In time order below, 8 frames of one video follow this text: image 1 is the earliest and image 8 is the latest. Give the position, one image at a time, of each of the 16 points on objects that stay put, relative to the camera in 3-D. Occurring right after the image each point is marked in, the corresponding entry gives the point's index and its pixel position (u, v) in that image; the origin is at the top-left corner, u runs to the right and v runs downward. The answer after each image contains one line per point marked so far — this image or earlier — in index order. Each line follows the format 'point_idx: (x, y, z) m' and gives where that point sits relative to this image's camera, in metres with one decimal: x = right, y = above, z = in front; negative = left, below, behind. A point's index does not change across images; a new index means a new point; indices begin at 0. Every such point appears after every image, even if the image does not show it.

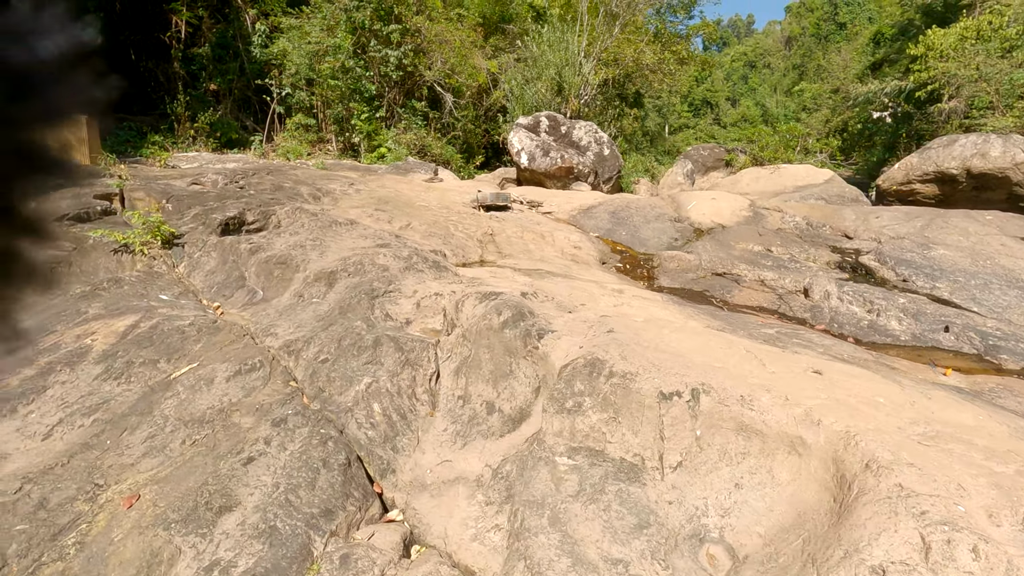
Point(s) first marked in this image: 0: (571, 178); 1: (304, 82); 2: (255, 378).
0: (+1.3, +2.4, +11.5) m
1: (-6.3, +6.2, +16.1) m
2: (-1.5, -0.6, +3.3) m
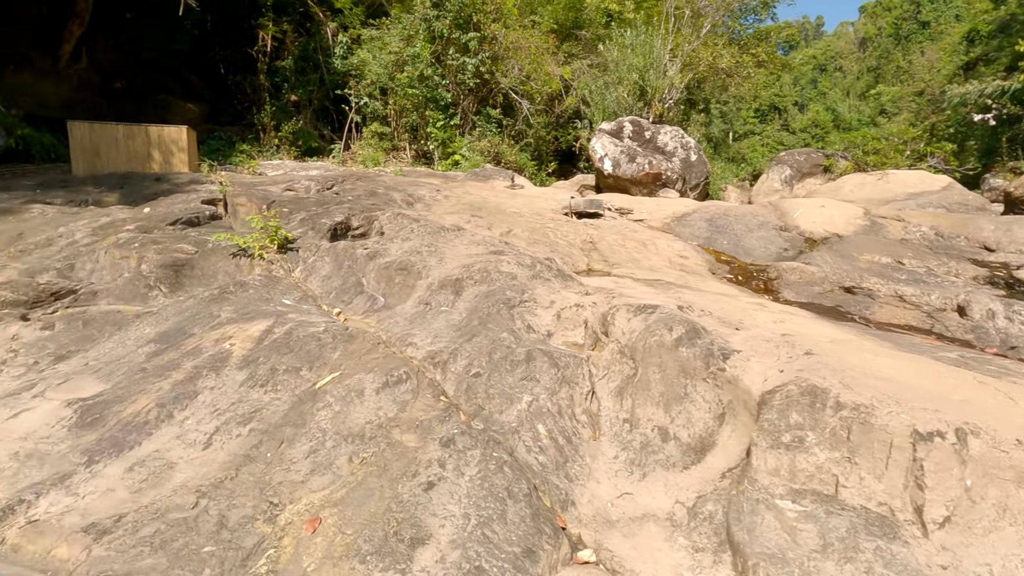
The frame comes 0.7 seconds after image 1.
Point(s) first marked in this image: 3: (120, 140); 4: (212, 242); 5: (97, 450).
0: (+3.0, +2.1, +11.1) m
1: (-4.0, +6.1, +16.4) m
2: (-0.6, -0.6, +3.1) m
3: (-8.6, +3.3, +11.7) m
4: (-3.0, +0.5, +5.5) m
5: (-2.1, -0.8, +2.7) m
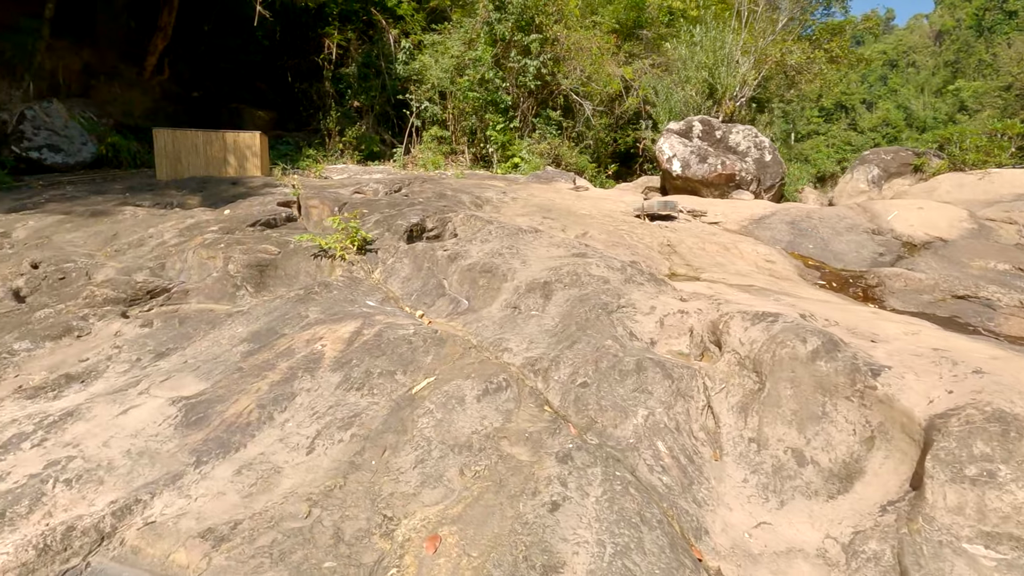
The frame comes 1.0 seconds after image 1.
0: (+4.3, +2.0, +10.6) m
1: (-2.1, +6.0, +16.6) m
2: (0.0, -0.6, +3.0) m
3: (-7.2, +3.3, +12.3) m
4: (-2.2, +0.5, +5.5) m
5: (-1.5, -0.8, +2.7) m
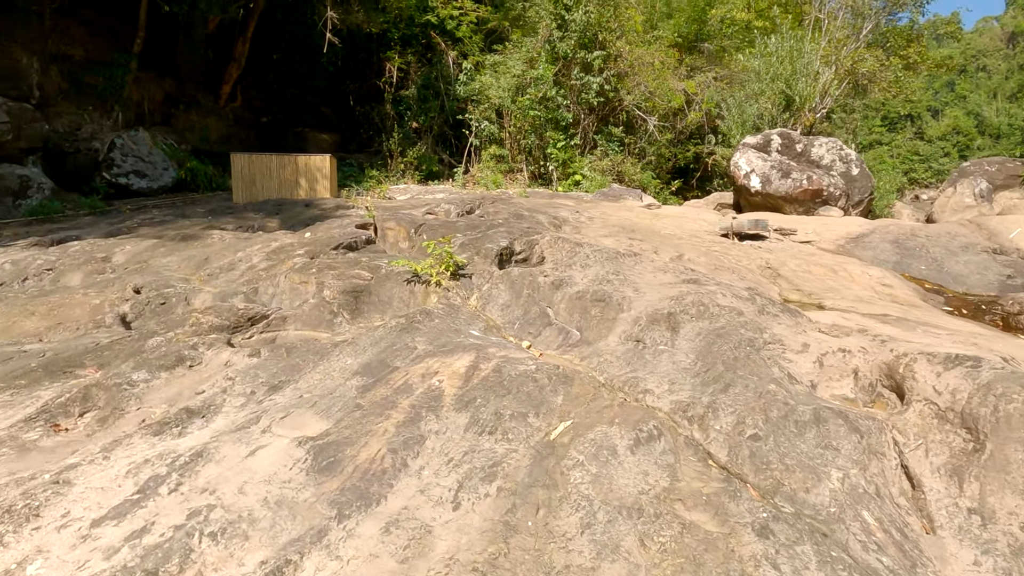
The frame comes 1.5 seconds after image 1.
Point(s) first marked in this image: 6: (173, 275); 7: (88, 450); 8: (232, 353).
0: (+5.7, +1.6, +10.0) m
1: (-0.3, +5.4, +16.6) m
2: (+0.7, -0.8, +2.7) m
3: (-5.6, +2.8, +12.7) m
4: (-1.3, +0.2, +5.5) m
5: (-0.8, -1.0, +2.5) m
6: (-4.0, +0.1, +6.3) m
7: (-2.2, -0.9, +2.9) m
8: (-2.1, -0.5, +4.0) m
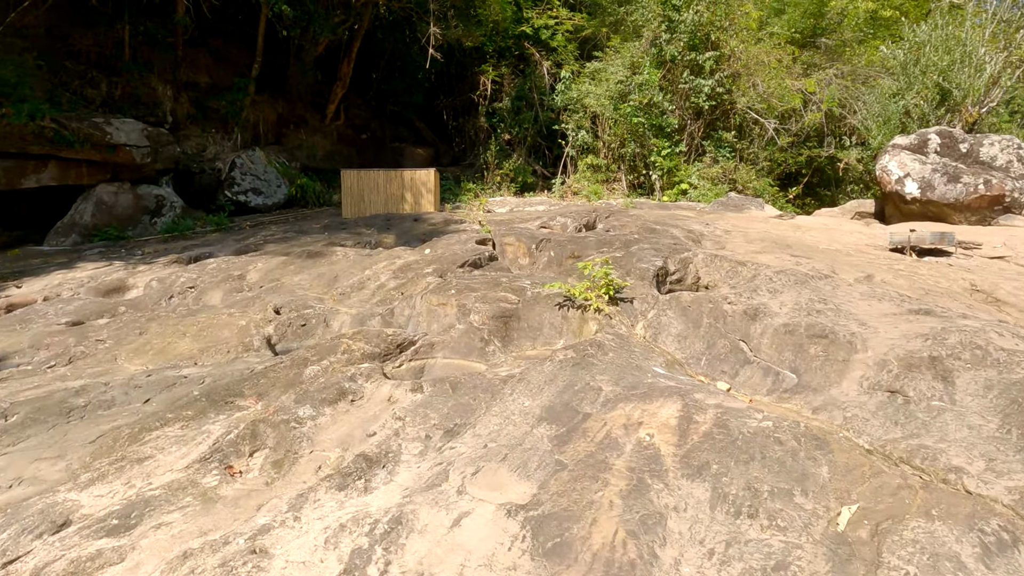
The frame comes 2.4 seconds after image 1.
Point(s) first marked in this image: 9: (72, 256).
0: (+7.7, +1.3, +8.6) m
1: (+2.8, +5.0, +16.0) m
2: (+1.8, -1.0, +2.0) m
3: (-3.1, +2.5, +12.8) m
4: (+0.2, 0.0, +5.0) m
5: (+0.3, -1.2, +2.0) m
6: (-2.4, -0.1, +6.2) m
7: (-1.1, -1.0, +2.5) m
8: (-0.8, -0.7, +3.7) m
9: (-8.0, +0.6, +9.8) m
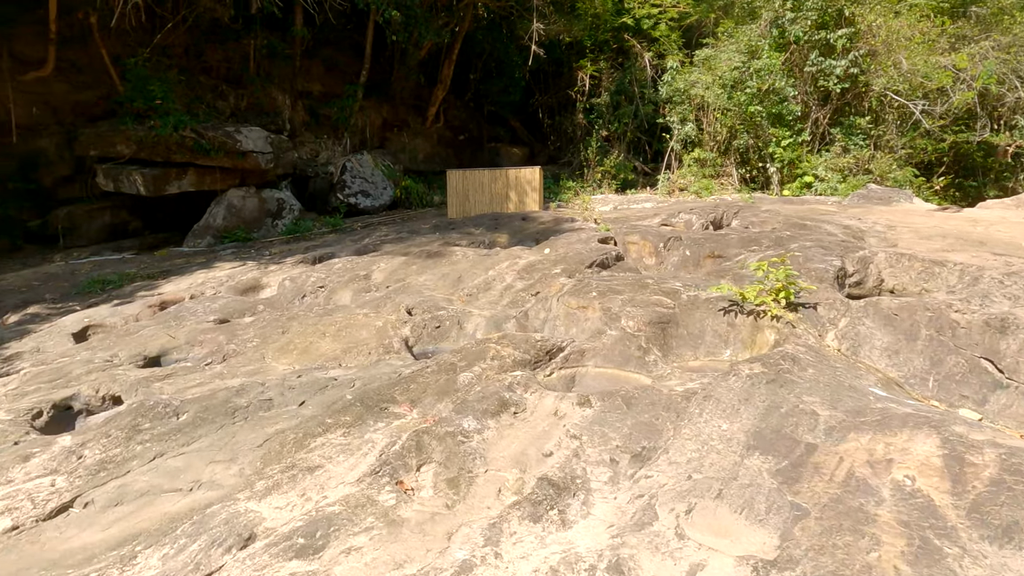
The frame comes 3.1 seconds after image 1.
0: (+9.5, +1.2, +6.9) m
1: (+5.7, +4.9, +15.0) m
2: (+2.6, -1.0, +1.3) m
3: (-0.6, +2.5, +12.7) m
4: (+1.5, 0.0, +4.5) m
5: (+1.1, -1.2, +1.5) m
6: (-0.9, -0.1, +6.1) m
7: (-0.2, -1.0, +2.3) m
8: (+0.3, -0.7, +3.3) m
9: (-5.9, +0.6, +10.4) m
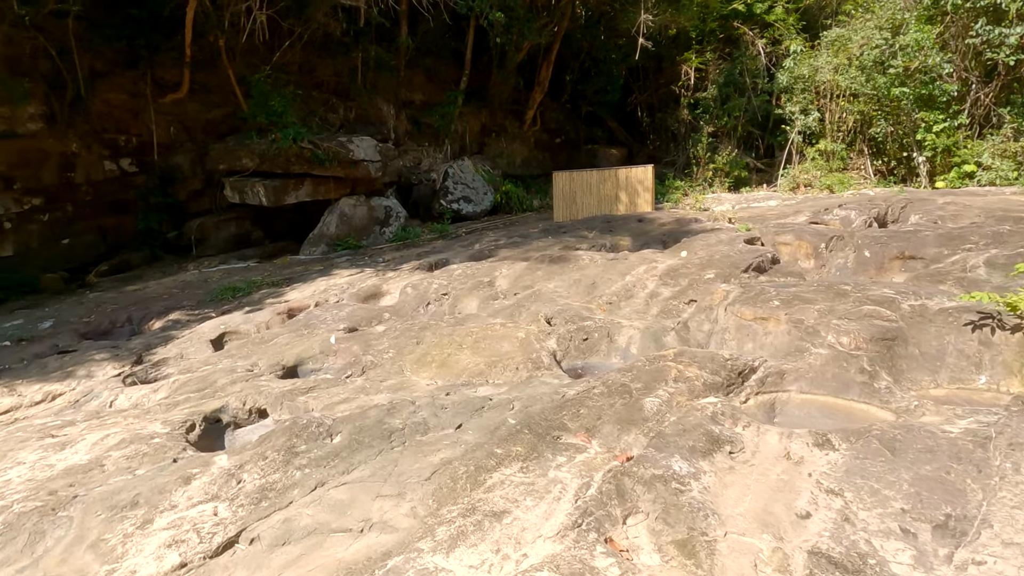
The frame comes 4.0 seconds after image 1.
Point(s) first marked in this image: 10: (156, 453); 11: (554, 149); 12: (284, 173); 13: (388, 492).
0: (+11.0, +1.1, +4.9) m
1: (+8.5, +4.8, +13.4) m
2: (+3.3, -1.0, +0.3) m
3: (+1.9, +2.3, +12.1) m
4: (+2.7, -0.1, +3.6) m
5: (+1.9, -1.2, +0.7) m
6: (+0.6, -0.2, +5.5) m
7: (+0.7, -1.1, +1.7) m
8: (+1.3, -0.7, +2.6) m
9: (-3.7, +0.5, +10.6) m
10: (-2.2, -1.0, +3.3) m
11: (+1.5, +4.8, +18.6) m
12: (-5.2, +2.6, +12.3) m
13: (-0.6, -1.0, +2.7) m
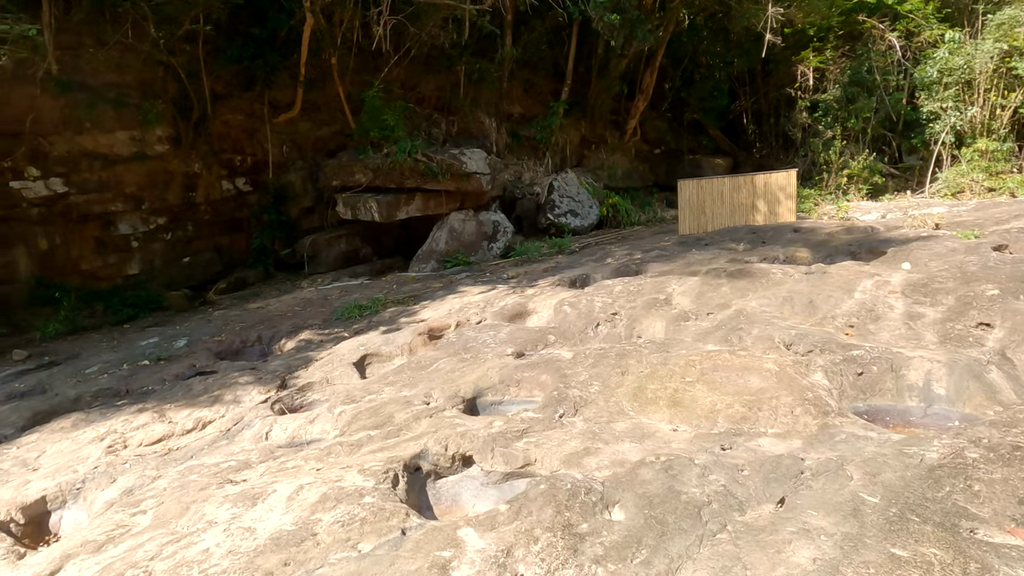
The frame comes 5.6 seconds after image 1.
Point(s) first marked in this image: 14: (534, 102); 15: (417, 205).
0: (+12.6, +1.0, +2.6) m
1: (+11.1, +4.3, +11.6) m
2: (+4.5, -1.0, -1.1) m
3: (+4.4, +2.0, +10.9) m
4: (+4.3, -0.2, +2.3) m
5: (+3.1, -1.2, -0.5) m
6: (+2.4, -0.3, +4.5) m
7: (+2.1, -1.1, +0.6) m
8: (+2.8, -0.8, +1.5) m
9: (-1.2, +0.1, +10.0) m
10: (-0.6, -1.1, +2.6) m
11: (+4.8, +4.2, +17.5) m
12: (-2.6, +2.2, +12.0) m
13: (+0.9, -1.1, +1.8) m
14: (+0.8, +5.5, +15.8) m
15: (-2.1, +1.9, +12.0) m
